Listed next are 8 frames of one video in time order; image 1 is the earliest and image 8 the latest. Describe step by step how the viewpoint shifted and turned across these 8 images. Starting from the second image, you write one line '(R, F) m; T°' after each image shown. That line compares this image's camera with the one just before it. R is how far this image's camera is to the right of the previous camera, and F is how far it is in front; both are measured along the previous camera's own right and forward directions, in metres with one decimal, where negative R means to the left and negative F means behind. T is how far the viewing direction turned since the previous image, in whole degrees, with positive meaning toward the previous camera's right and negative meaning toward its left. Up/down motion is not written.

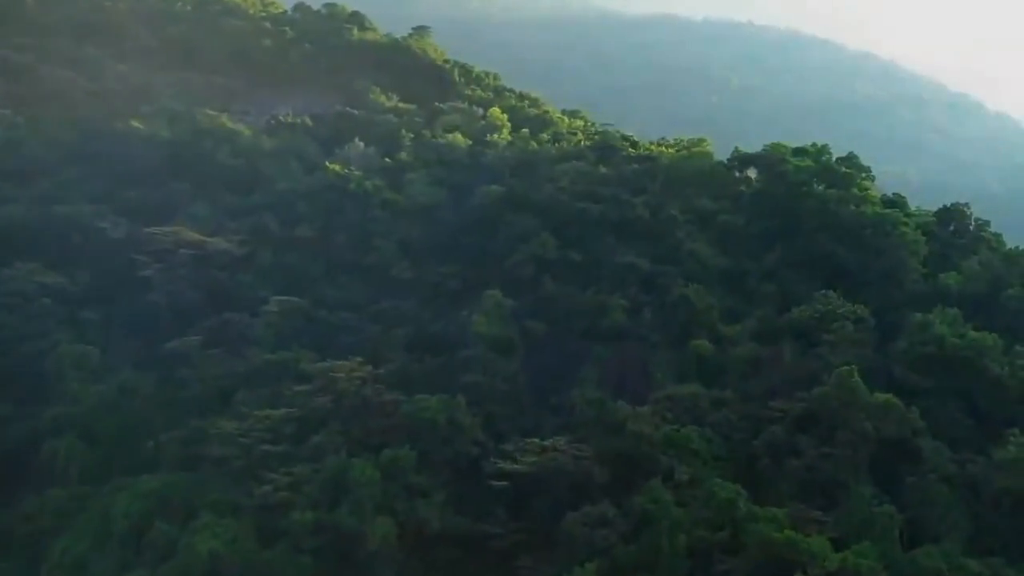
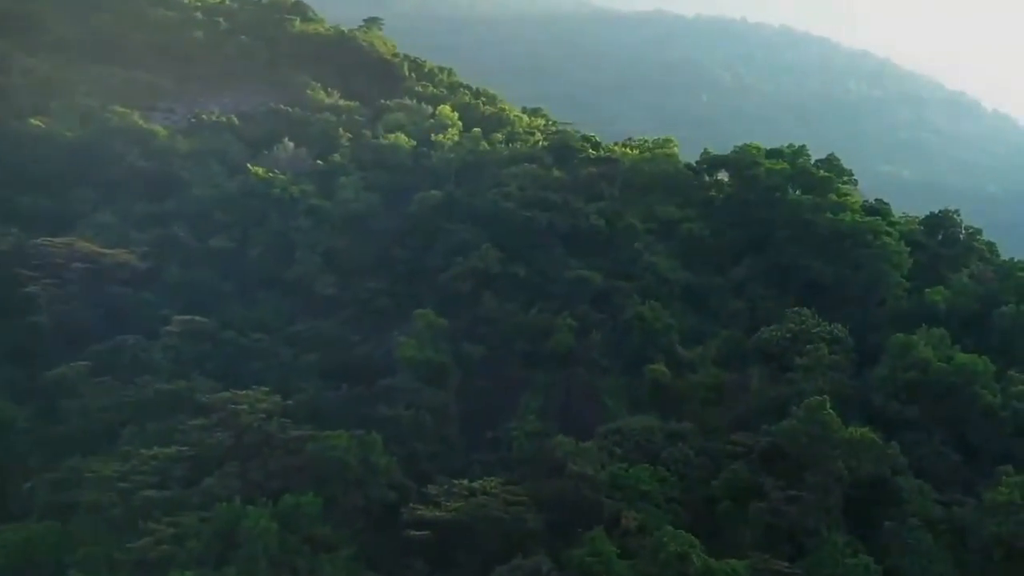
(+1.4, +2.7) m; 0°
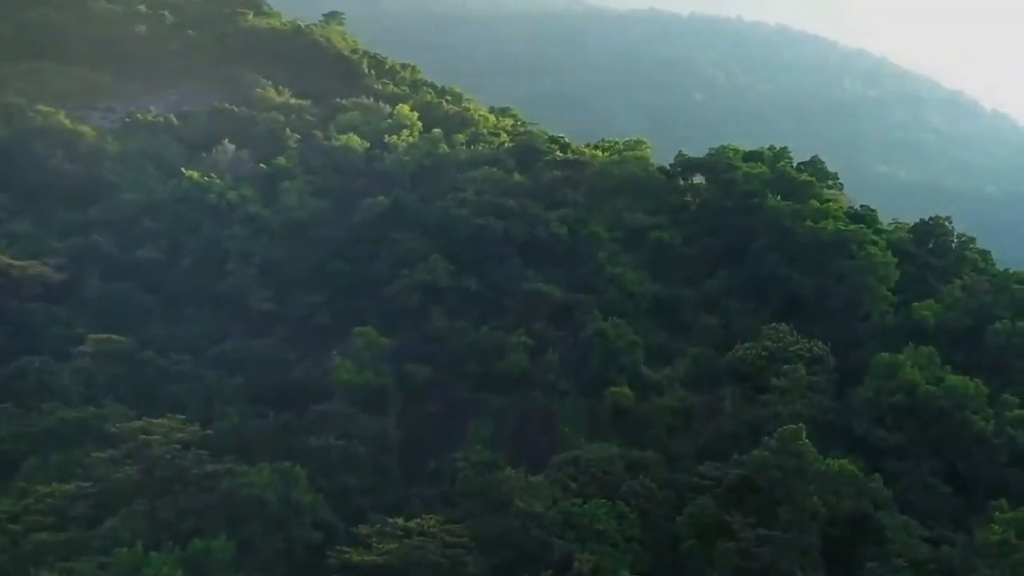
(+1.0, +1.9) m; 0°
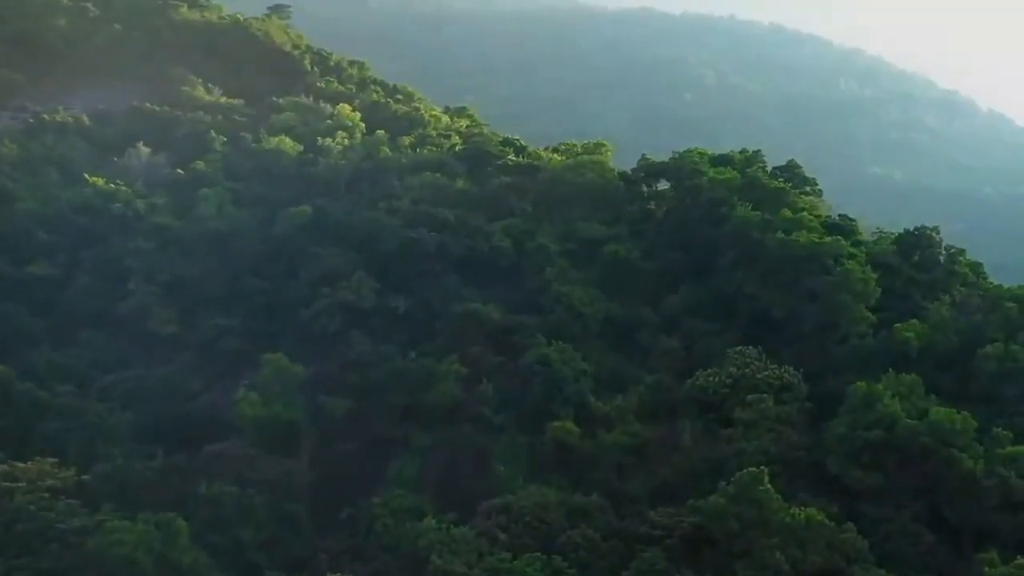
(+1.2, +2.3) m; 0°
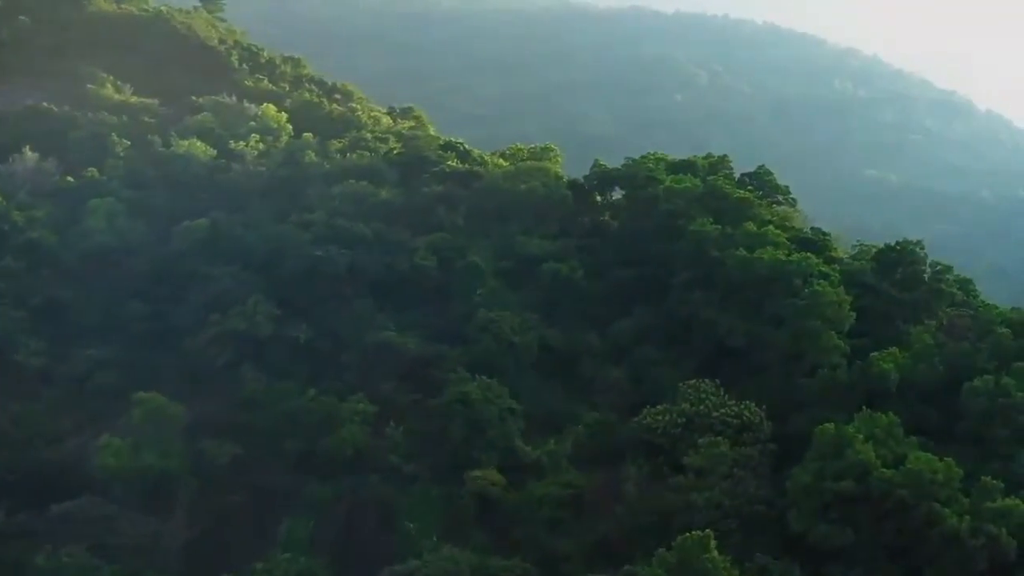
(+1.3, +2.5) m; 0°
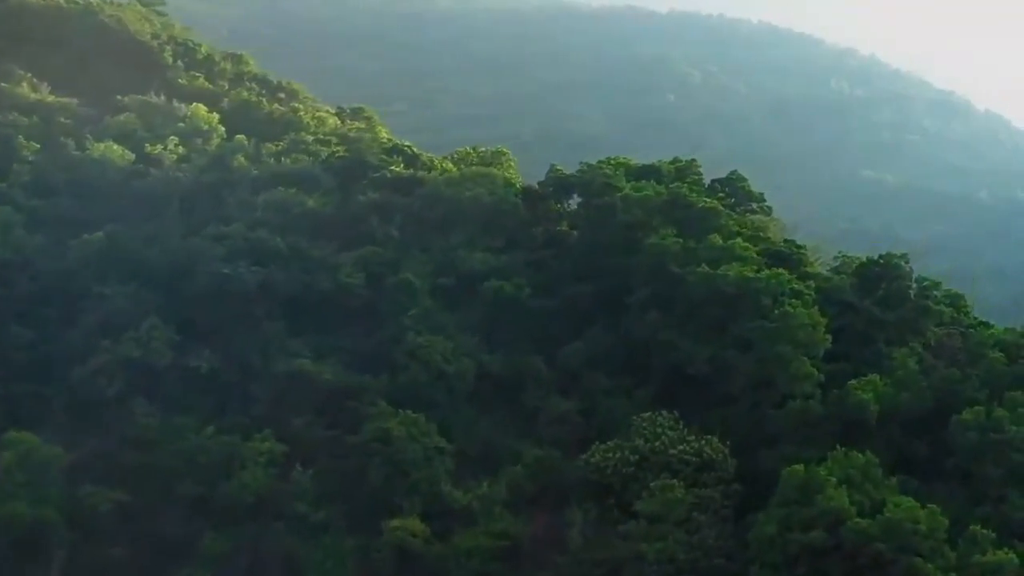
(+1.0, +1.9) m; 0°
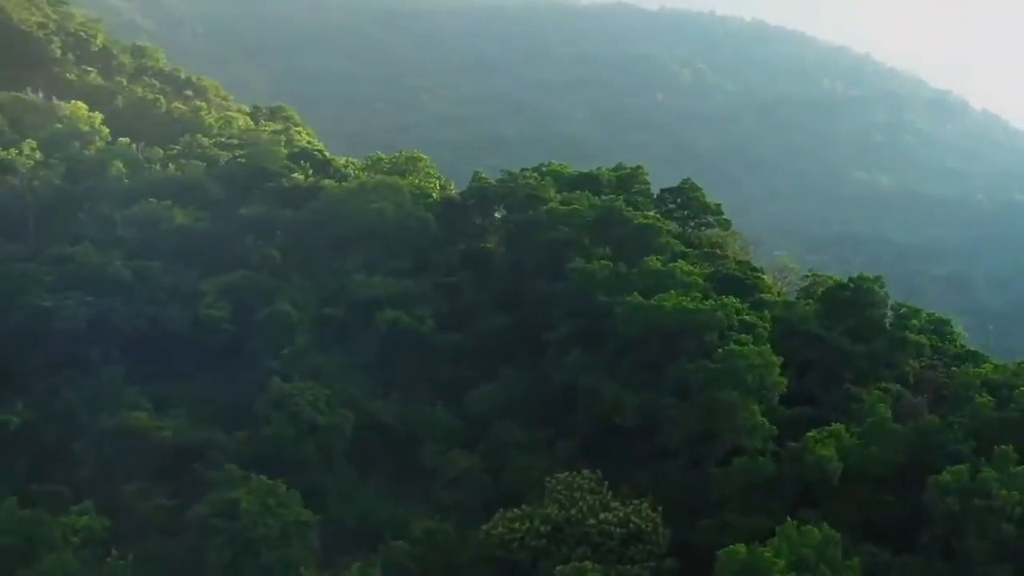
(+1.4, +2.7) m; 0°
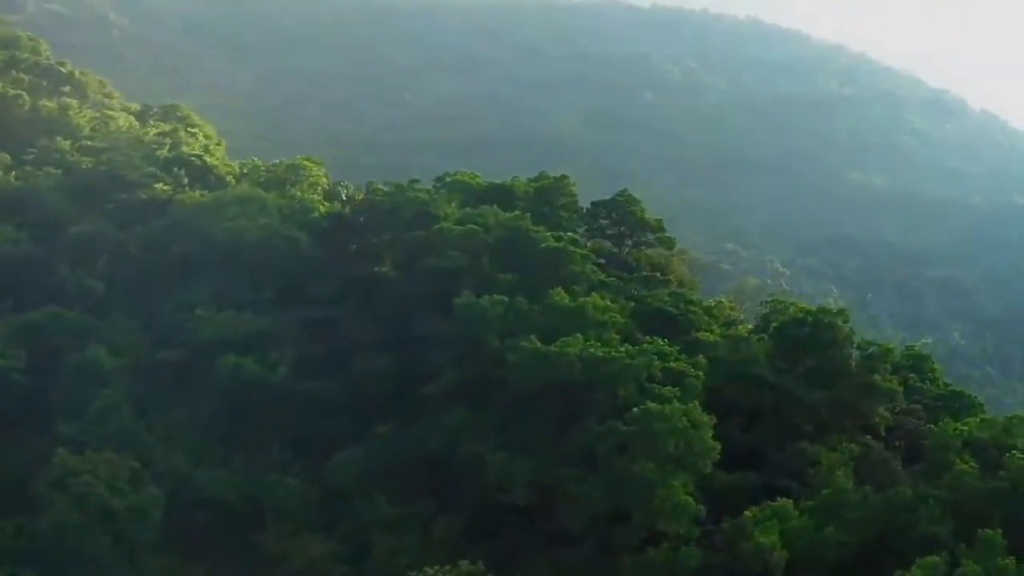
(+1.4, +2.8) m; 0°
